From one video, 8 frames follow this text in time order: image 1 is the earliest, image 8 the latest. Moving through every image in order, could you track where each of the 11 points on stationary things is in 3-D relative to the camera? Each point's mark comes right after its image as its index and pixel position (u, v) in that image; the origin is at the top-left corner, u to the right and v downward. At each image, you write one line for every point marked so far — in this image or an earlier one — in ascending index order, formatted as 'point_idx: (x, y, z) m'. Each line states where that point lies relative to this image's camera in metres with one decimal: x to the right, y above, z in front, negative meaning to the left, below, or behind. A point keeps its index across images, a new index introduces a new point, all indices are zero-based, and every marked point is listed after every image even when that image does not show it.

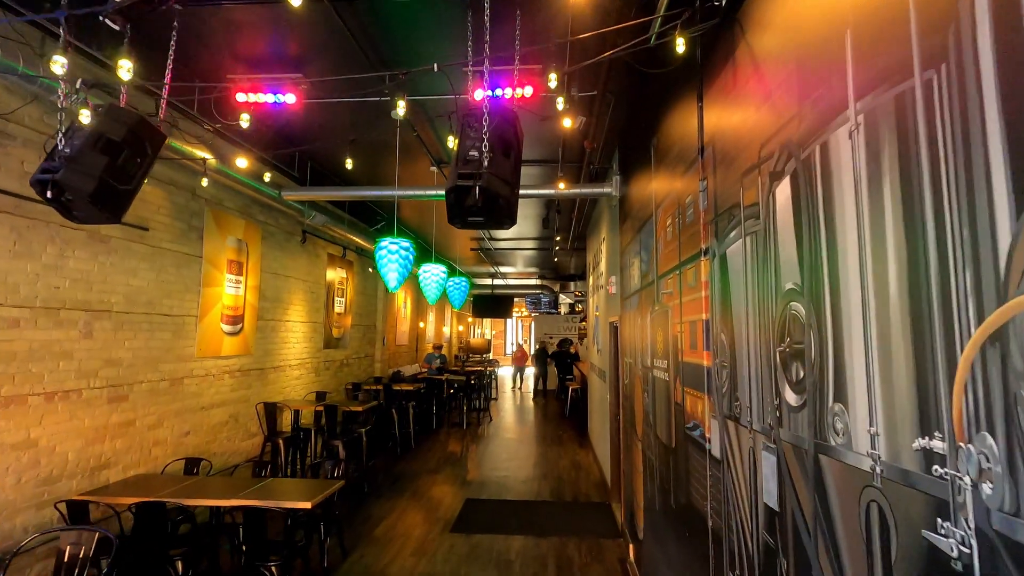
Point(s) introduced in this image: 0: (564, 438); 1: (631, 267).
0: (+1.0, -2.8, +9.8) m
1: (+1.0, +0.2, +4.5) m
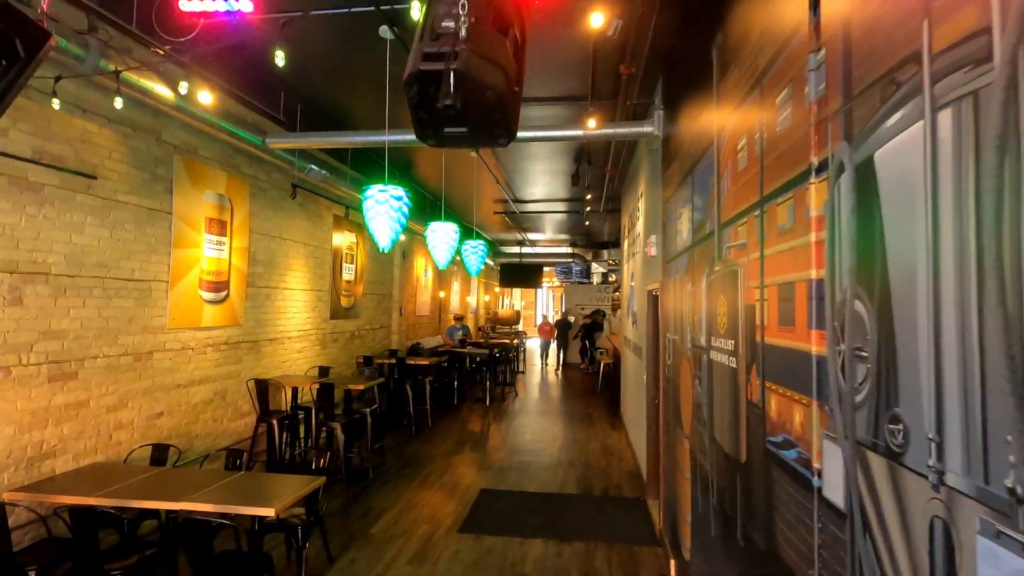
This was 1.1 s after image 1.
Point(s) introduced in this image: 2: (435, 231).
0: (+1.4, -2.2, +9.0) m
1: (+1.1, +0.5, +3.6) m
2: (-0.7, +0.5, +5.0) m
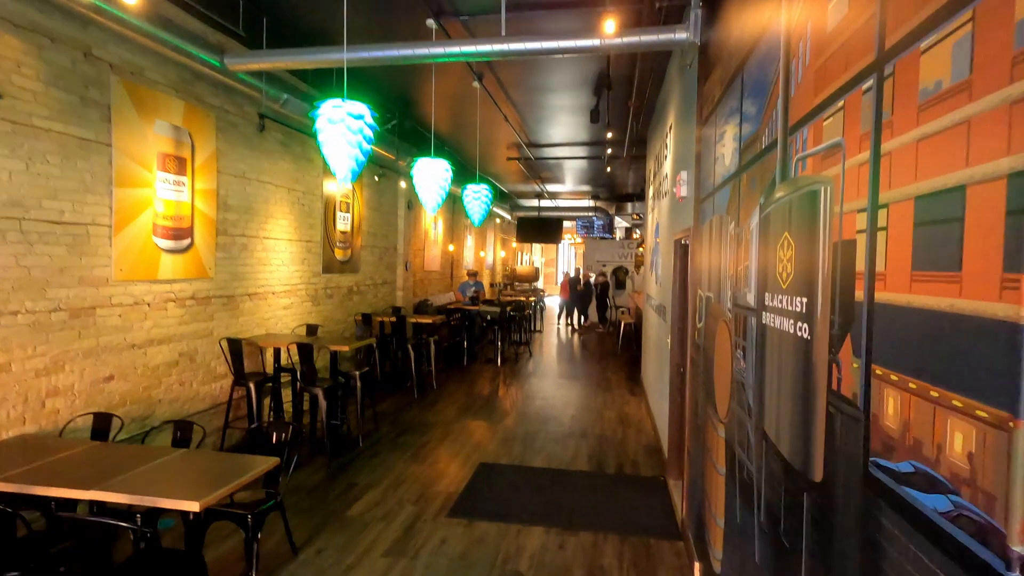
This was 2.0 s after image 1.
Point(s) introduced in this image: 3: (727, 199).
0: (+1.6, -1.5, +8.4) m
1: (+1.1, +0.7, +2.8) m
2: (-0.7, +1.0, +4.2) m
3: (+1.0, +0.4, +2.5) m
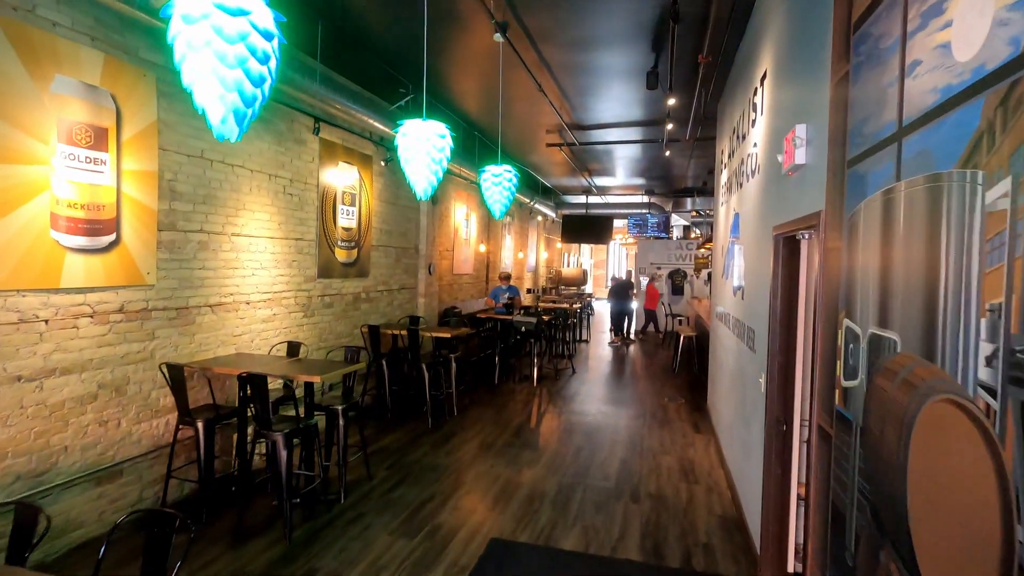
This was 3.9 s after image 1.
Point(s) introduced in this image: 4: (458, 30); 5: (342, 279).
0: (+2.1, -1.6, +6.9) m
1: (+1.0, +0.7, +1.4) m
2: (-0.6, +0.9, +3.0) m
3: (+1.0, +0.3, +1.1) m
4: (-0.5, +2.2, +4.6) m
5: (-1.9, +0.1, +6.0) m
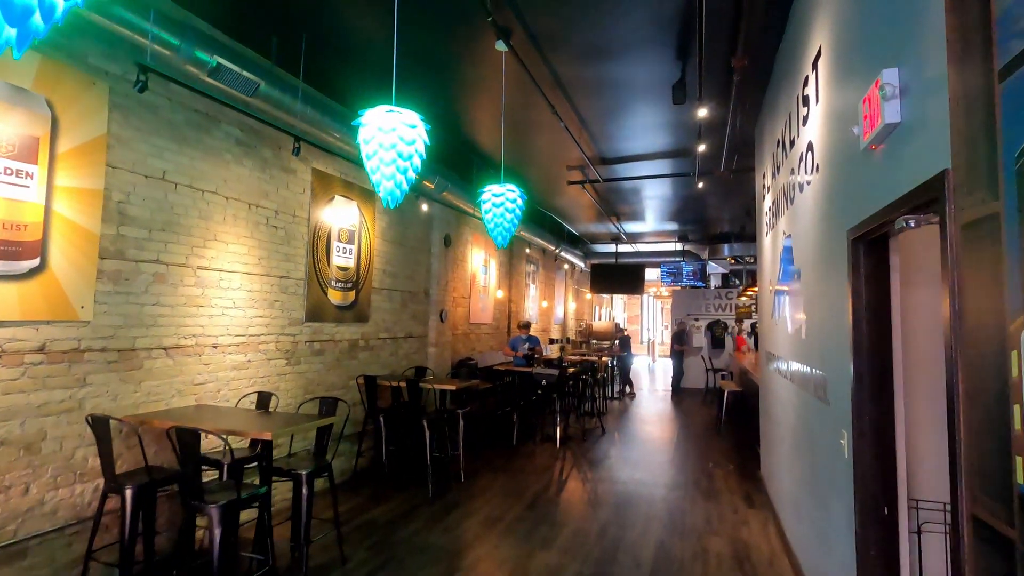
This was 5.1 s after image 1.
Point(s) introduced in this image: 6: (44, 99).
0: (+2.2, -2.1, +5.8) m
1: (+0.9, +0.7, +0.7) m
2: (-0.6, +0.8, +2.4) m
3: (+0.8, +0.4, +0.4) m
4: (-0.4, +1.9, +4.2) m
5: (-1.8, -0.4, +5.3) m
6: (-2.6, +1.0, +2.9) m
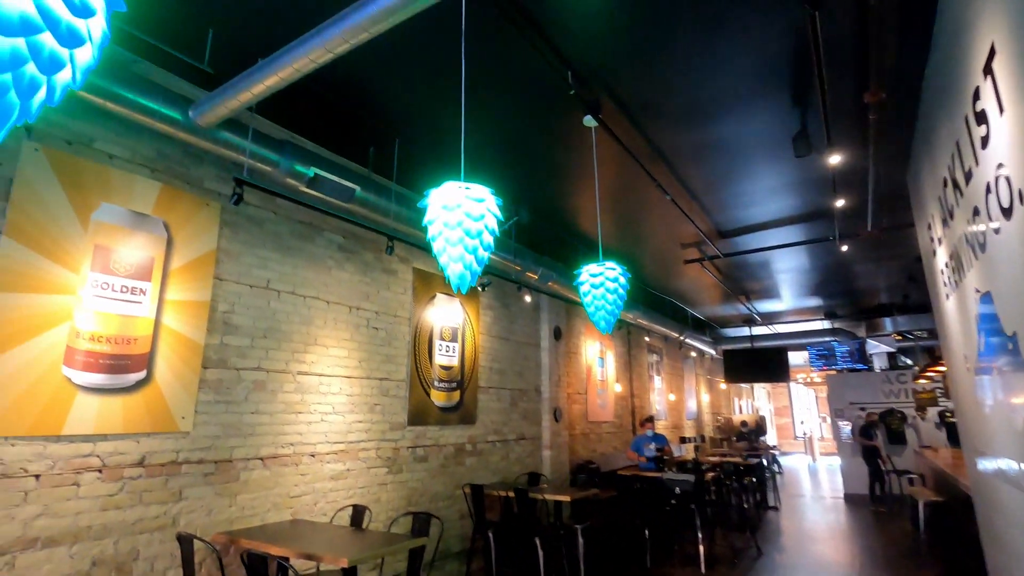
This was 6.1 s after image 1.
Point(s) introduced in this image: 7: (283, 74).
0: (+3.4, -2.8, +4.3) m
1: (+0.8, +0.7, +0.2) m
2: (-0.3, +0.4, +2.2) m
3: (+0.6, +0.5, -0.1) m
4: (+0.3, +1.2, +4.1) m
5: (-0.7, -1.3, +5.1) m
6: (-2.1, +0.4, +3.2) m
7: (-1.1, +1.1, +2.6) m
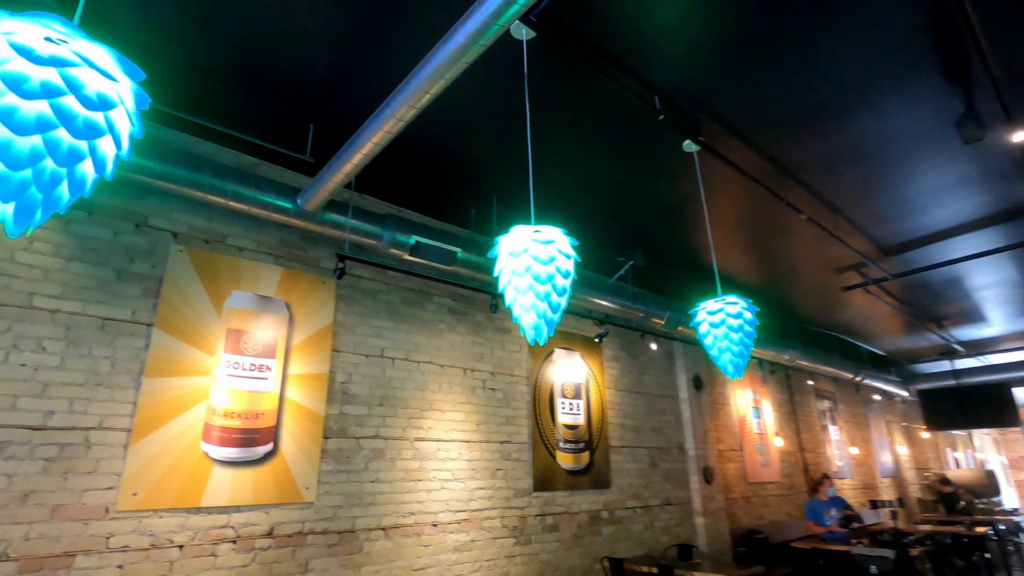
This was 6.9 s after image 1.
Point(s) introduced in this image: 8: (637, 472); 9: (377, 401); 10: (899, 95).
0: (+4.4, -2.7, +2.8) m
1: (+0.4, +0.8, -0.1) m
2: (0.0, +0.1, +2.1) m
3: (+0.3, +0.6, -0.4) m
4: (+0.9, +0.9, +3.8) m
5: (+0.5, -1.8, +4.7) m
6: (-1.5, -0.1, +3.4) m
7: (-0.8, +0.7, +2.8) m
8: (+1.3, -1.9, +5.4) m
9: (-0.9, -0.8, +3.7) m
10: (+2.3, +1.2, +3.2) m
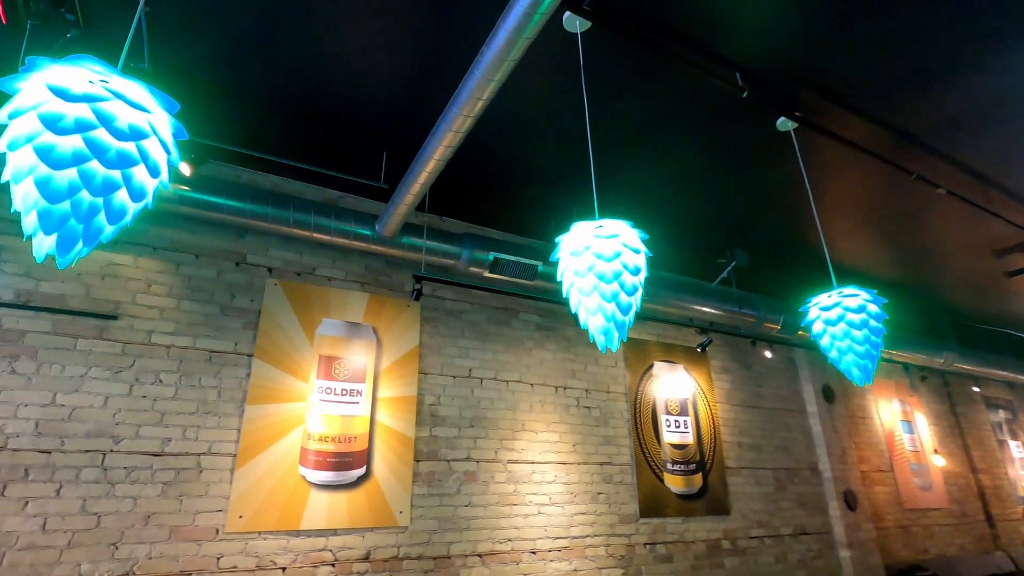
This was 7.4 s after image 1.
0: (+4.8, -2.4, +1.6) m
1: (+0.2, +0.9, -0.3) m
2: (+0.2, +0.1, +1.9) m
3: (-0.1, +0.7, -0.5) m
4: (+1.4, +0.9, +3.4) m
5: (+1.4, -1.9, +4.3) m
6: (-0.9, -0.3, +3.5) m
7: (-0.4, +0.6, +2.8) m
8: (+2.3, -1.9, +4.8) m
9: (-0.3, -0.9, +3.7) m
10: (+2.7, +1.3, +2.6) m
